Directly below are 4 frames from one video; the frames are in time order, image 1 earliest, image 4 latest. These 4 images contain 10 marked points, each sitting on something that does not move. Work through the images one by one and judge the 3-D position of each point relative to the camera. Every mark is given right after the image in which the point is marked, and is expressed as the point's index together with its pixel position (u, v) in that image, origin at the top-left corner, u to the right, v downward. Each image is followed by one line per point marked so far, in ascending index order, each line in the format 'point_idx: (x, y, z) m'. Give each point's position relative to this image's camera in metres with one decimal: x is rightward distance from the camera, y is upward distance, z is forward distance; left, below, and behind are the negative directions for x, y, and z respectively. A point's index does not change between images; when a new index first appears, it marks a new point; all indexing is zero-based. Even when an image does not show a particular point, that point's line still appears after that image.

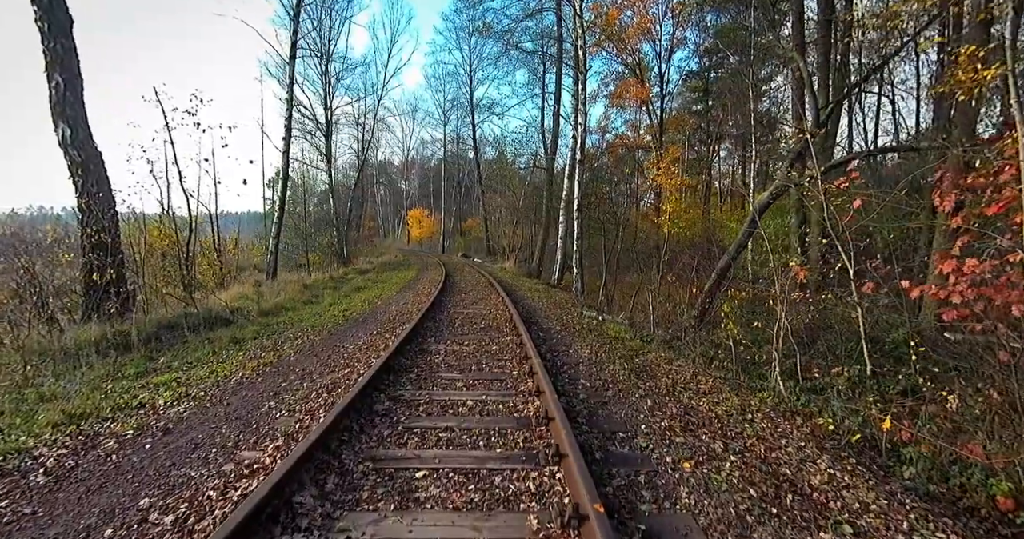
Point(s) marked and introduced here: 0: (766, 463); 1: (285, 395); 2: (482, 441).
0: (+1.7, -1.3, +3.5) m
1: (-1.9, -1.1, +4.4) m
2: (-0.2, -1.2, +3.6) m
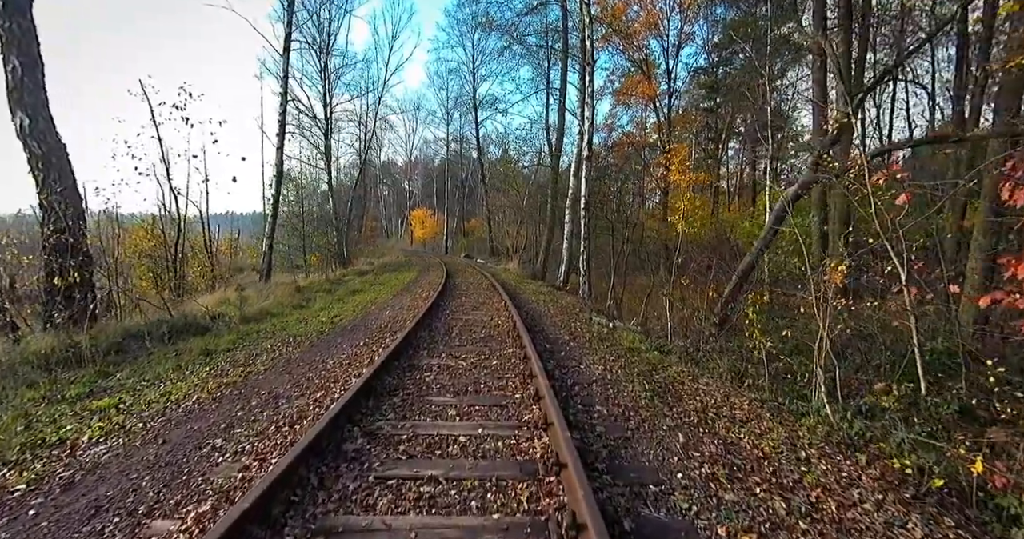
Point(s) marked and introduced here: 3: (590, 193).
0: (+1.7, -1.3, +2.7) m
1: (-1.9, -1.1, +3.6) m
2: (-0.2, -1.2, +2.7) m
3: (+2.5, +2.4, +16.8) m
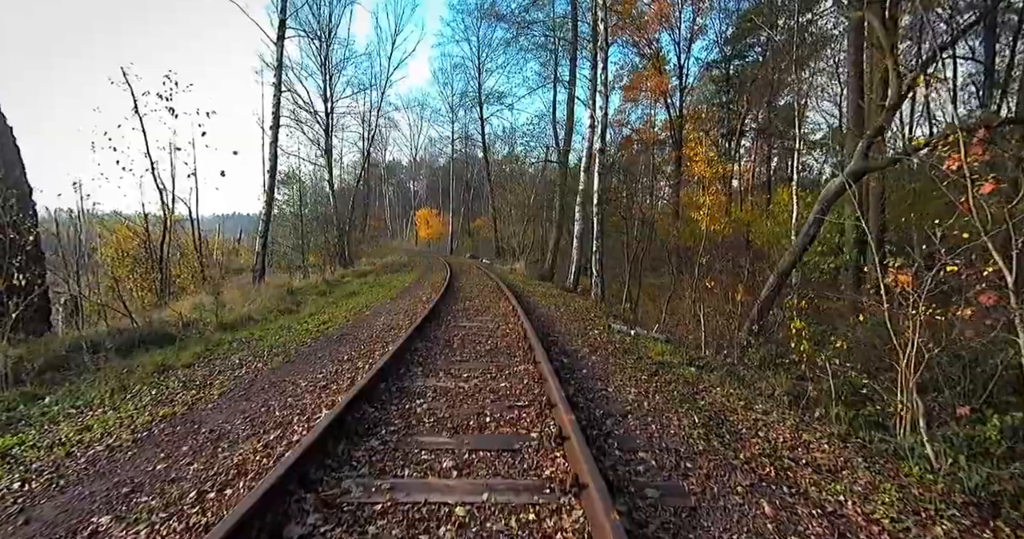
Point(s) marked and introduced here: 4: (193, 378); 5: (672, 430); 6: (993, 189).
0: (+1.8, -1.4, +1.6) m
1: (-1.8, -1.1, +2.6) m
2: (-0.1, -1.2, +1.7) m
3: (+2.7, +2.4, +15.7) m
4: (-3.2, -1.1, +5.2) m
5: (+1.2, -1.2, +3.8) m
6: (+4.4, +0.7, +4.7) m
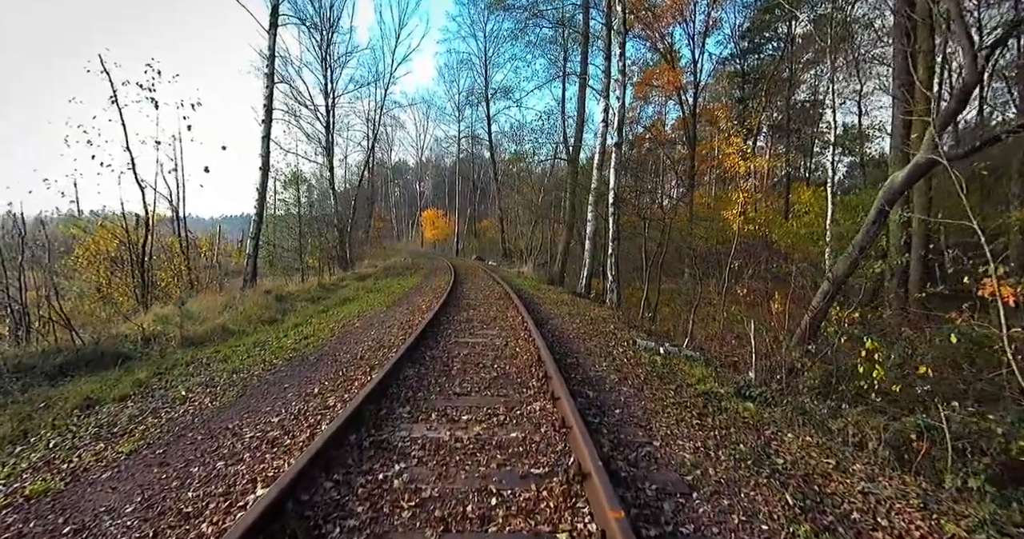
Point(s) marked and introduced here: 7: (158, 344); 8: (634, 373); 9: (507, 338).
0: (+1.8, -1.4, +0.4) m
1: (-1.8, -1.2, +1.4) m
2: (-0.1, -1.3, +0.5) m
3: (+2.9, +2.3, +14.5) m
4: (-3.1, -1.2, +4.1) m
5: (+1.2, -1.3, +2.6) m
6: (+4.5, +0.6, +3.4) m
7: (-4.8, -1.0, +7.1) m
8: (+1.3, -1.1, +5.7) m
9: (-0.1, -0.9, +7.2) m
